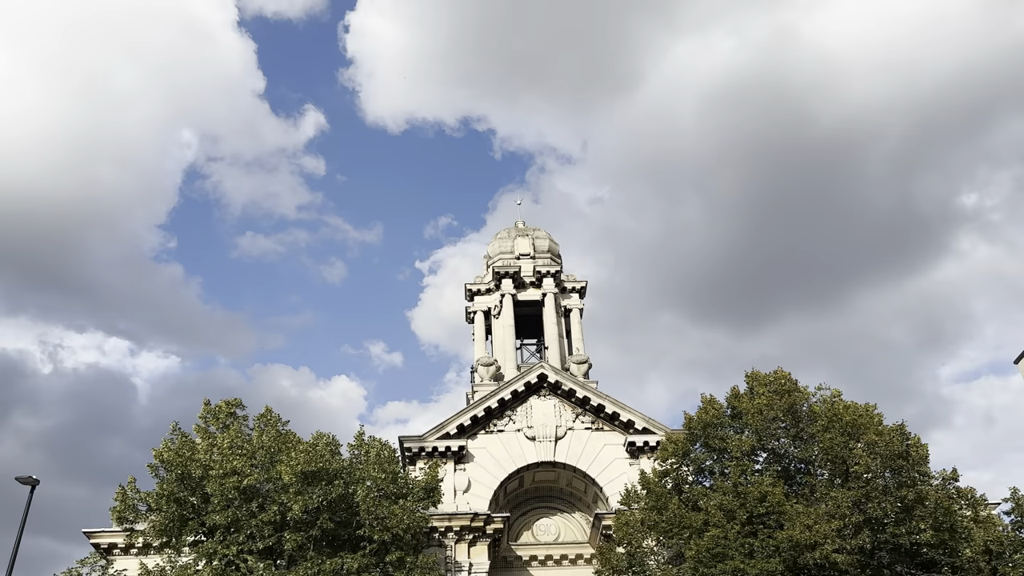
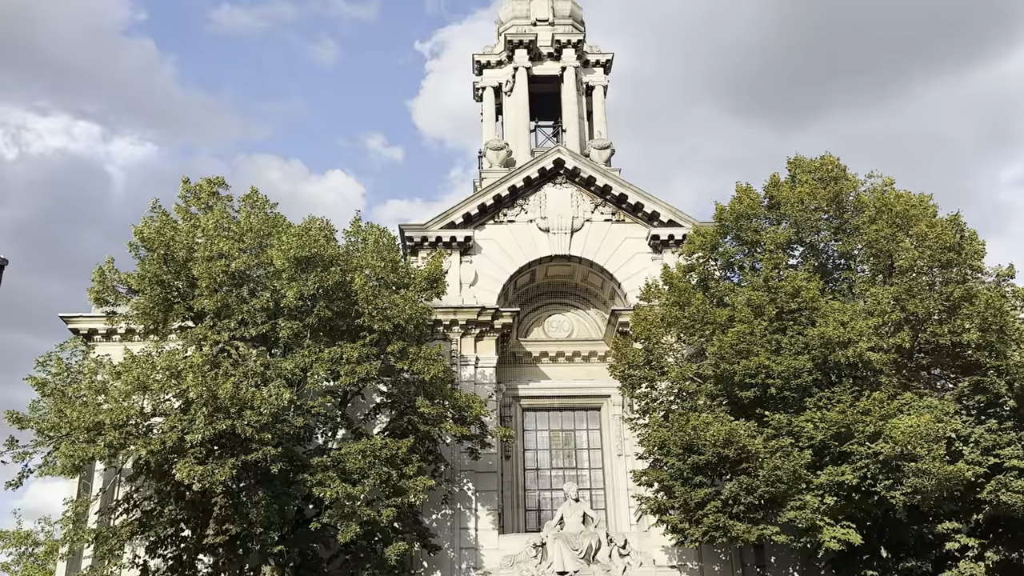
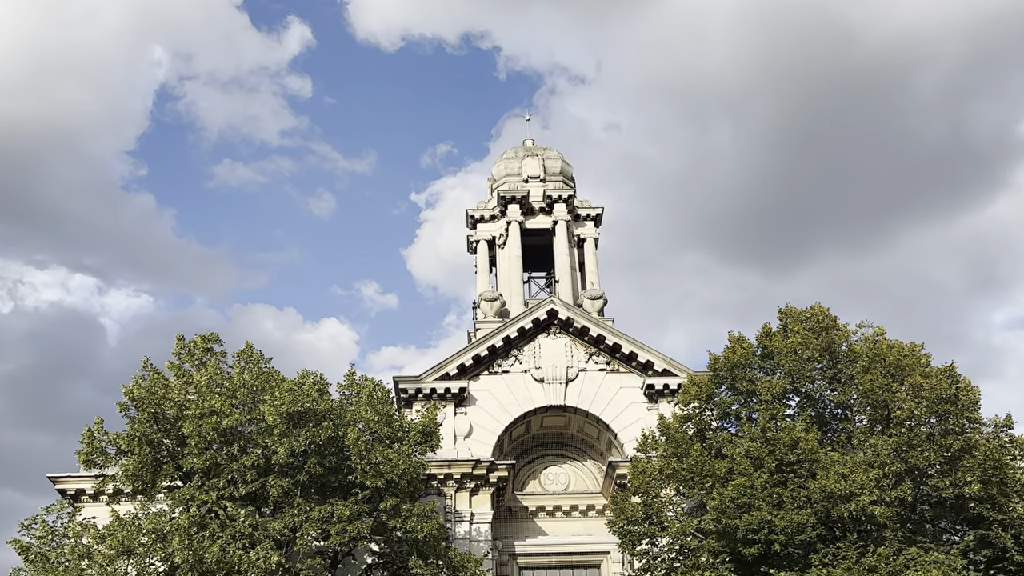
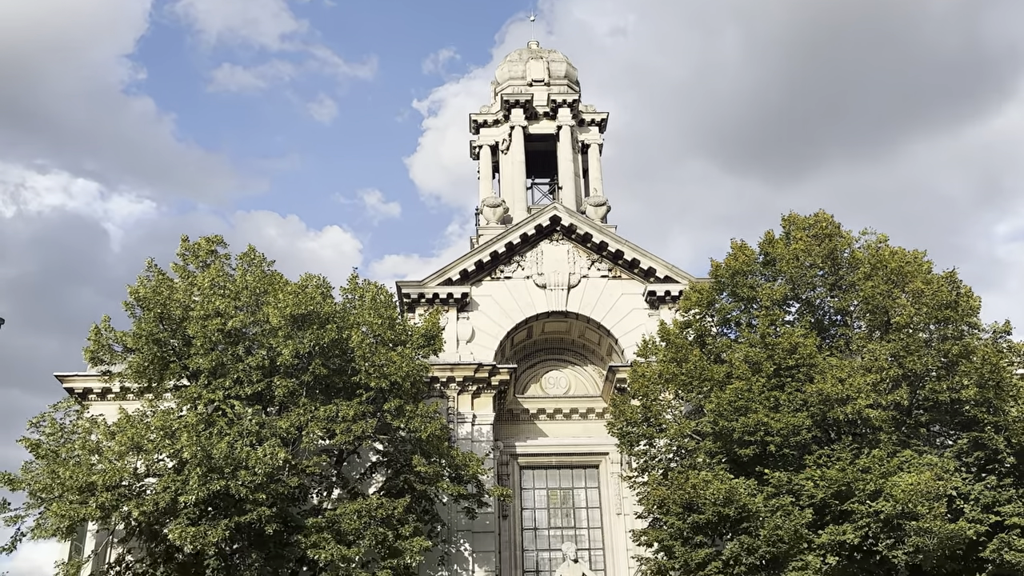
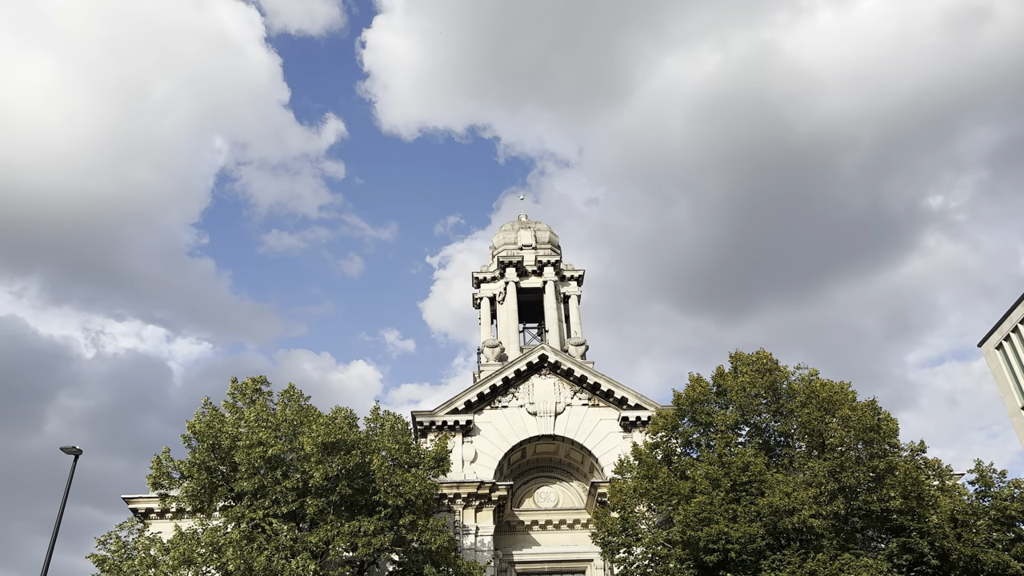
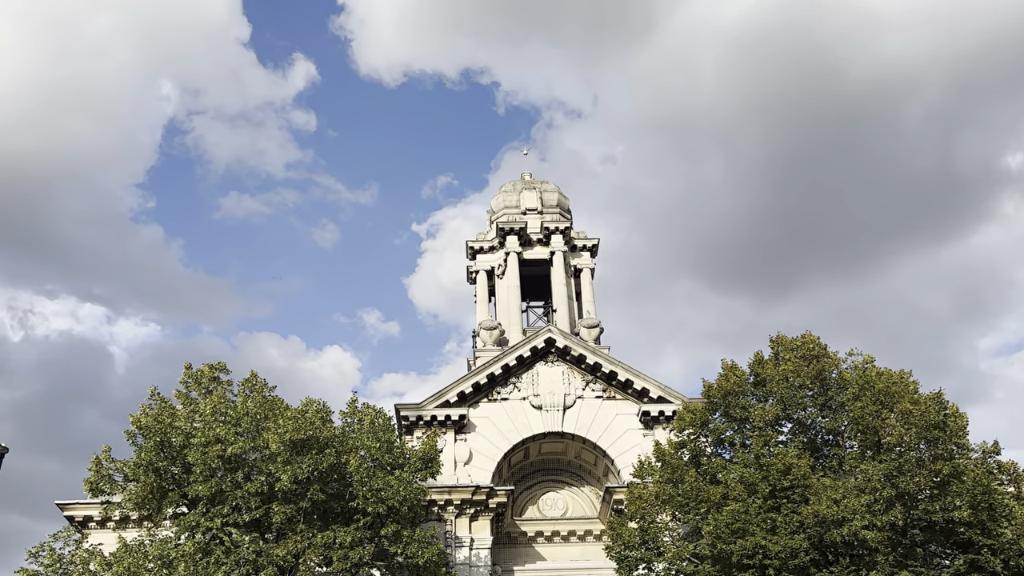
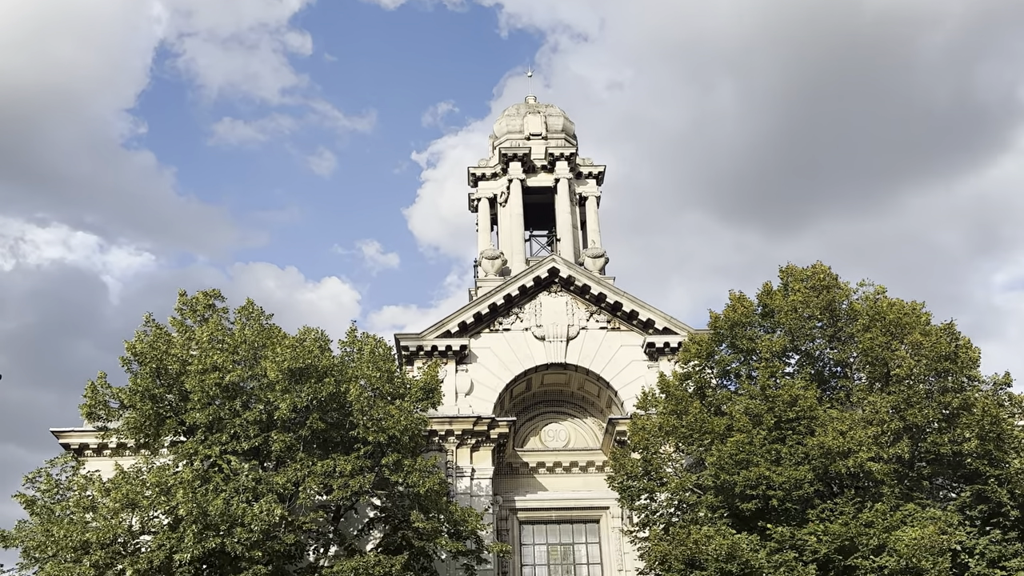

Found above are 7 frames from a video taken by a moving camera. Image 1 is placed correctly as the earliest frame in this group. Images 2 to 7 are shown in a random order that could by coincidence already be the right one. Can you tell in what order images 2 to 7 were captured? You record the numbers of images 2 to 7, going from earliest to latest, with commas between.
5, 6, 3, 7, 4, 2
